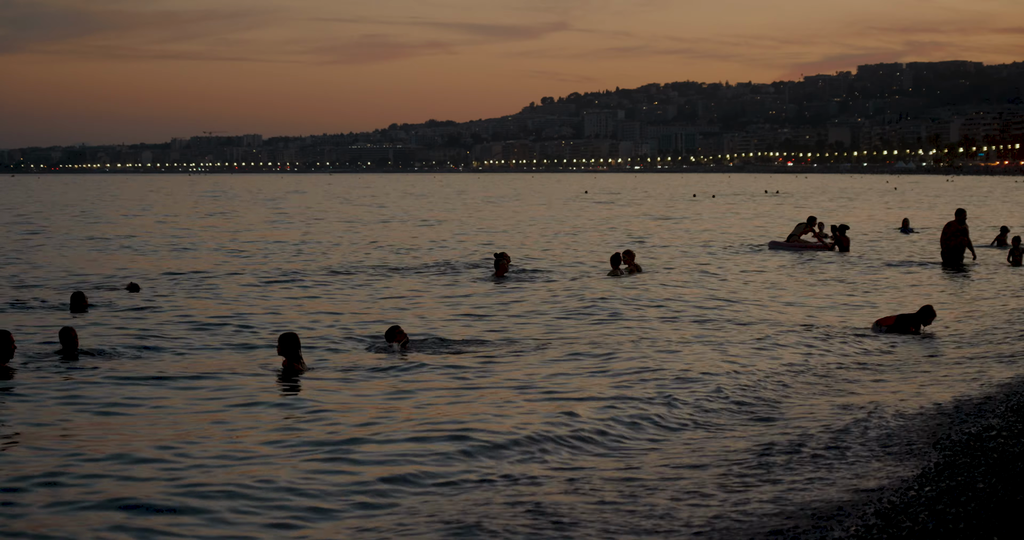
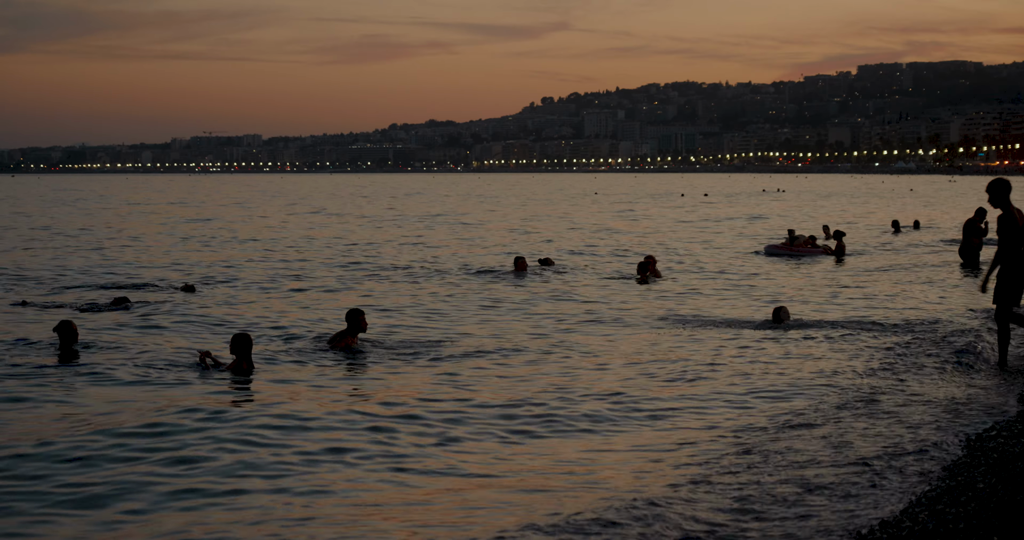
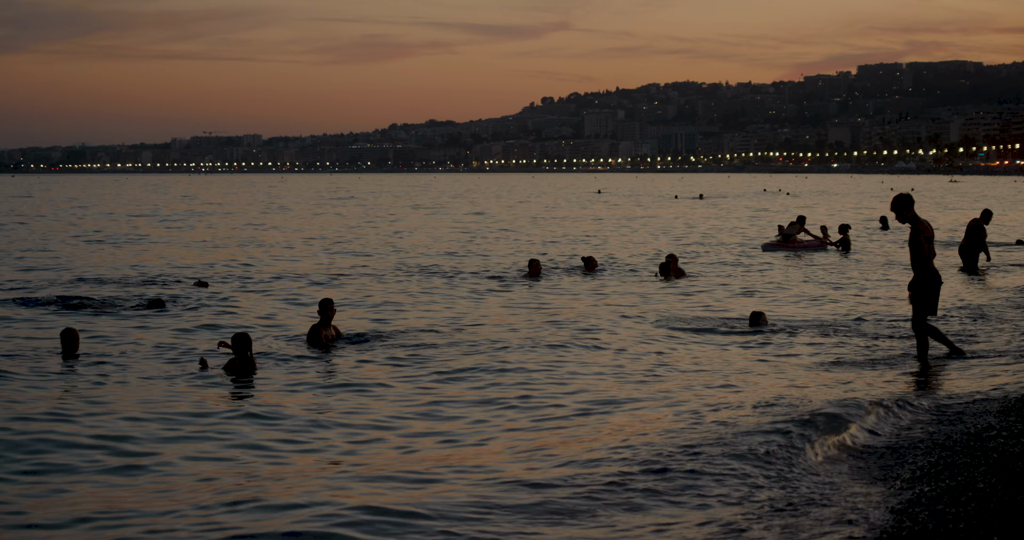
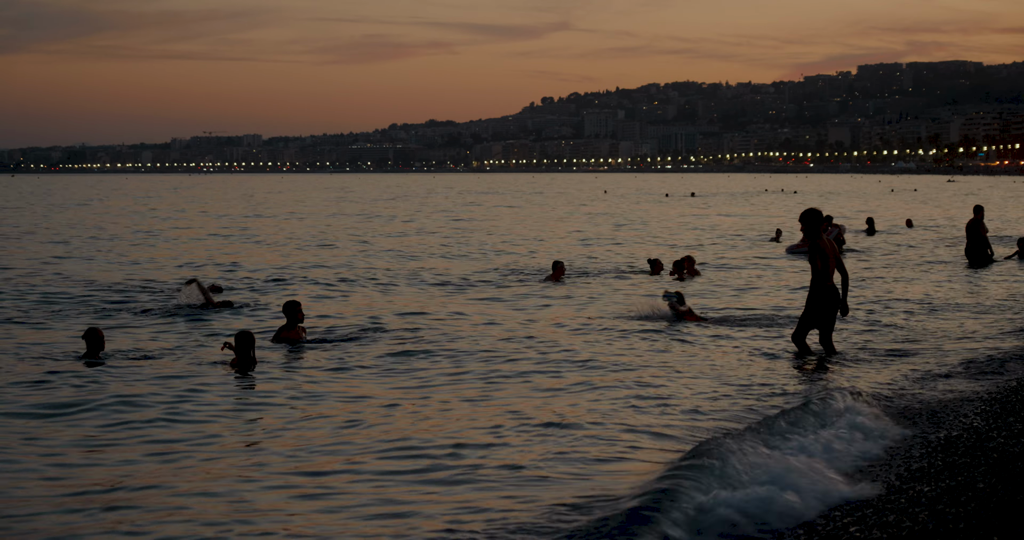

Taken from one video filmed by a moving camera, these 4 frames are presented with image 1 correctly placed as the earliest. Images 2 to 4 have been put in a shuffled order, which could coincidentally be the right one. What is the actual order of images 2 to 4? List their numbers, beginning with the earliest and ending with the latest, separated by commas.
2, 3, 4
